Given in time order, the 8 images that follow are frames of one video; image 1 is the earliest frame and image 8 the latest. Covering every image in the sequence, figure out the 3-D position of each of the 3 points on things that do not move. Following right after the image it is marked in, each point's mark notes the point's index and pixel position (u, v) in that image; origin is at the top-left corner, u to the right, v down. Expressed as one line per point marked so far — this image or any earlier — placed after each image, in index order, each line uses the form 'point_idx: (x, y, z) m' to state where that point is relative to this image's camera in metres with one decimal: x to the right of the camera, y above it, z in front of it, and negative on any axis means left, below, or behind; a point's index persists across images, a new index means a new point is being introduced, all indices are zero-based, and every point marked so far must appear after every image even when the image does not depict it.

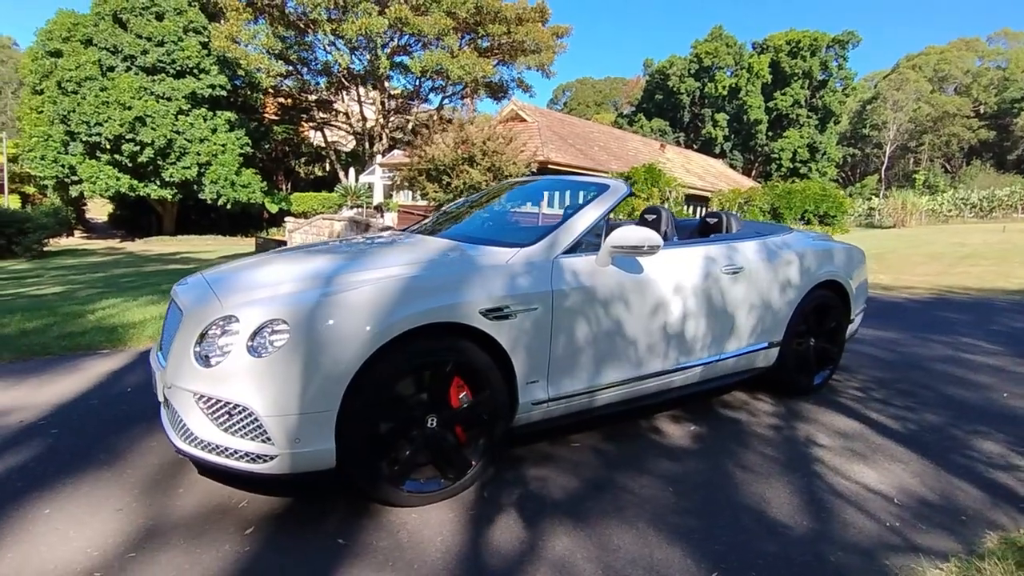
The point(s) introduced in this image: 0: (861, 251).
0: (+2.9, +0.3, +5.0) m
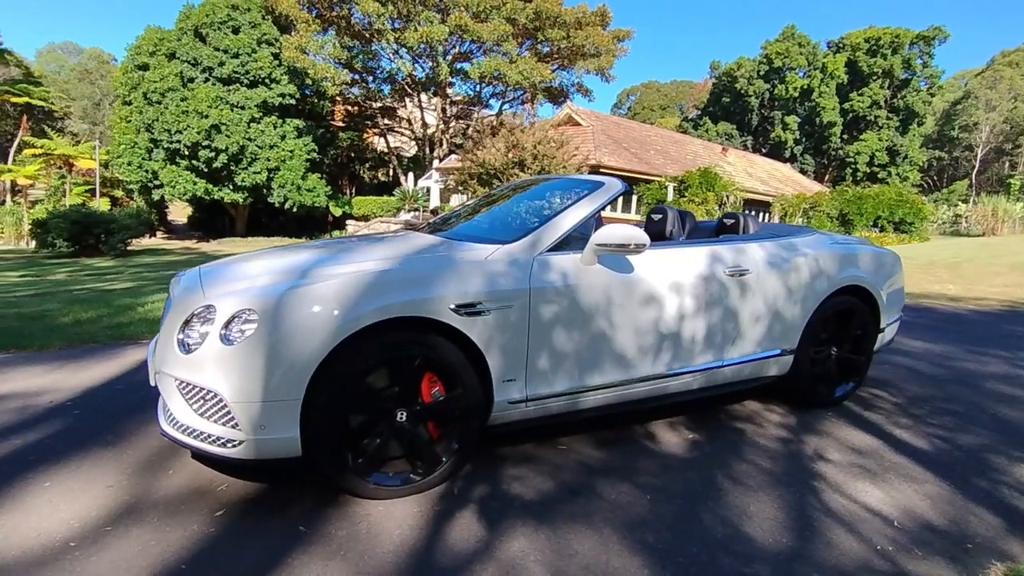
0: (+3.0, +0.3, +4.6) m
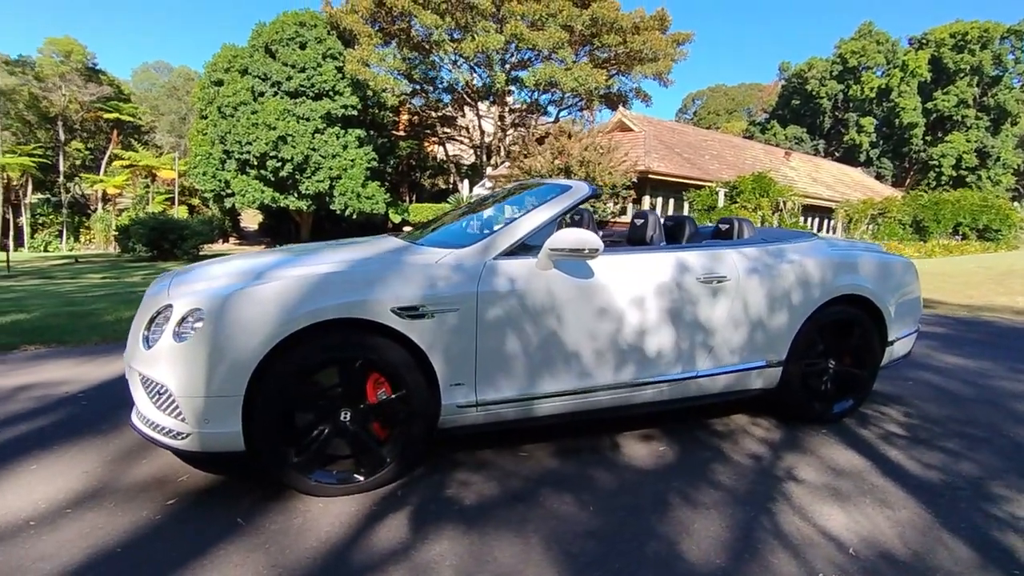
0: (+2.9, +0.2, +4.3) m
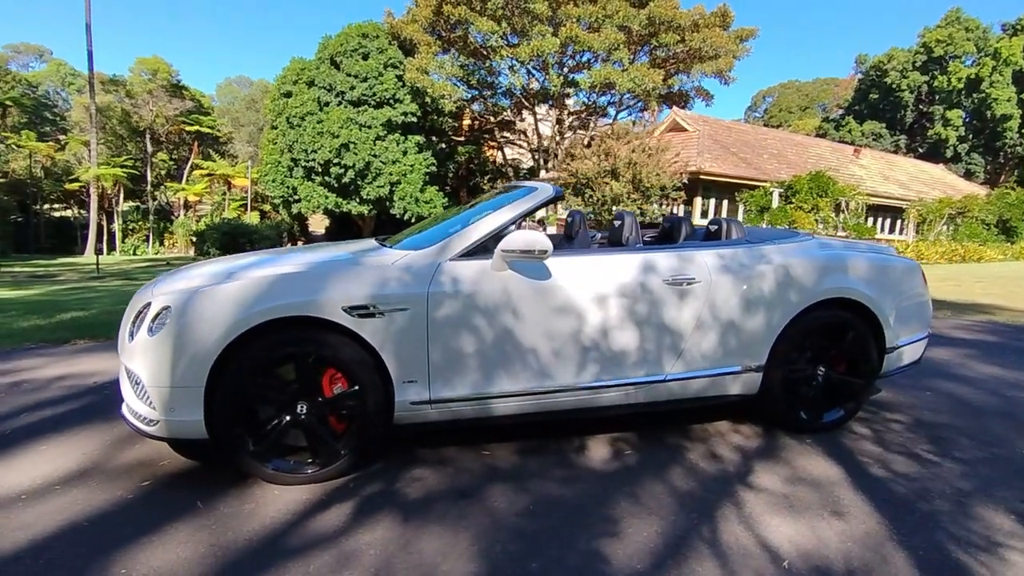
0: (+2.7, +0.2, +4.1) m
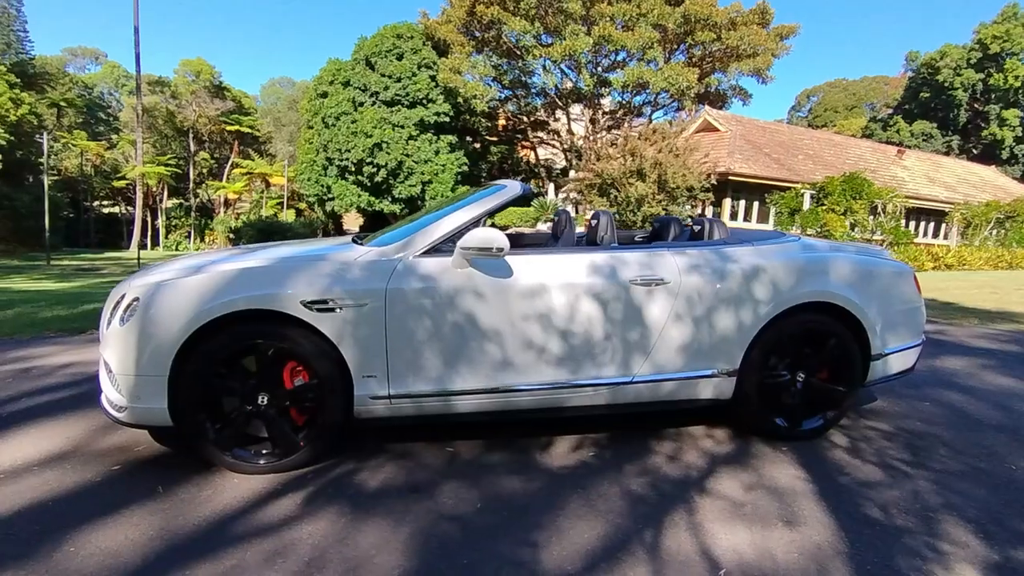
0: (+2.5, +0.1, +3.9) m
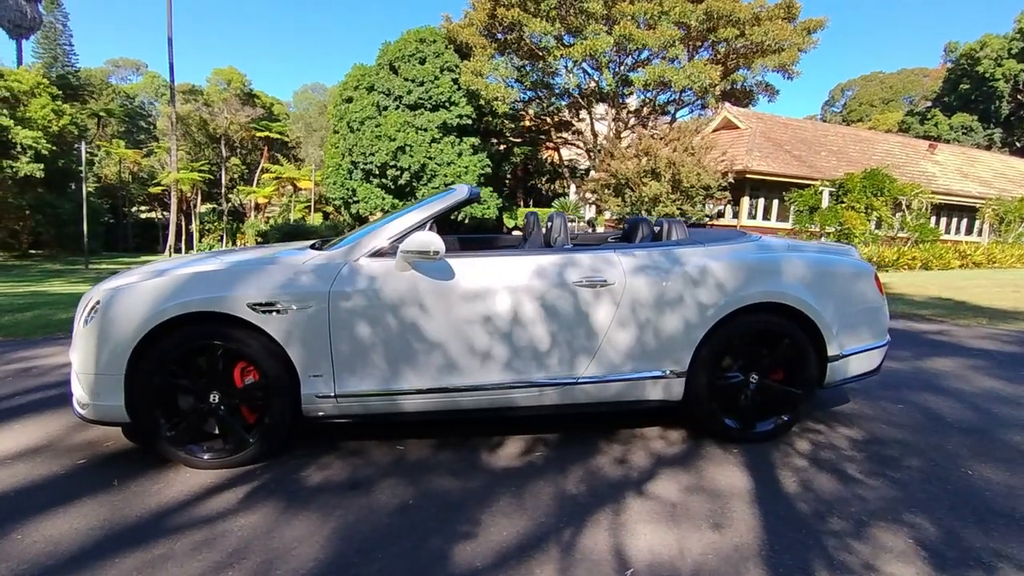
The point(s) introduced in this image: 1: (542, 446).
0: (+2.2, +0.1, +3.8) m
1: (+0.2, -1.0, +3.7) m
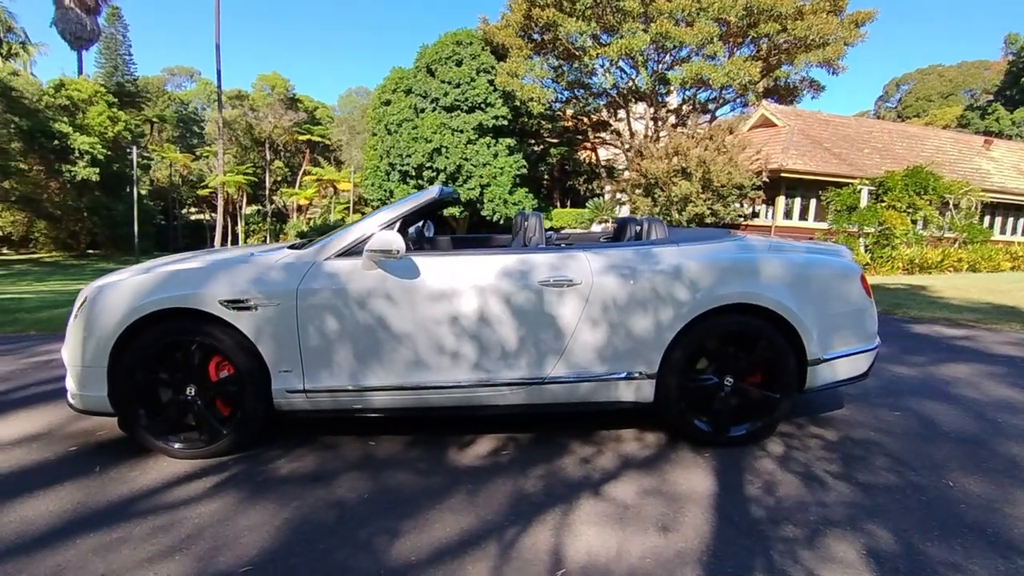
0: (+2.1, +0.1, +3.7) m
1: (0.0, -1.0, +3.7) m
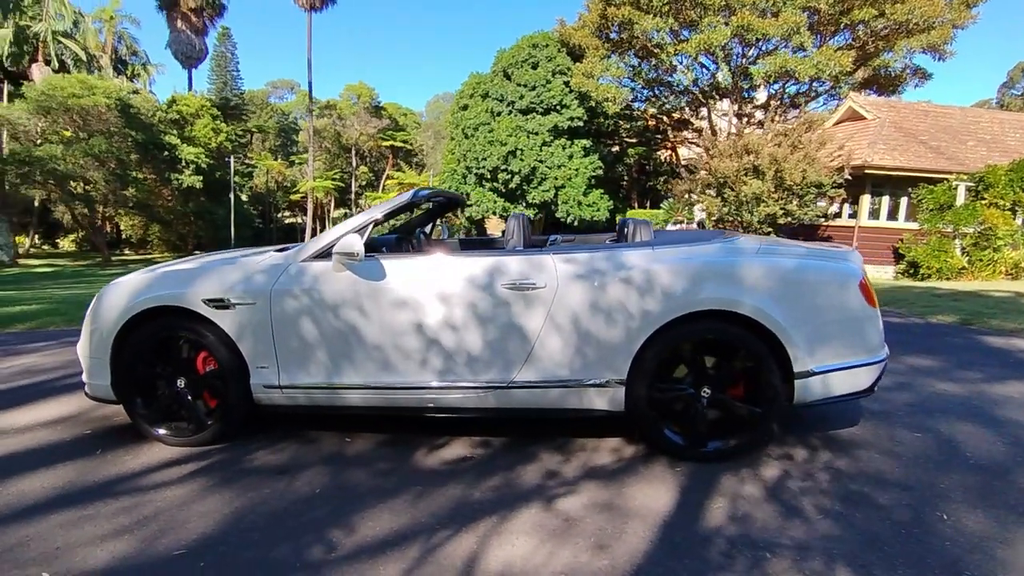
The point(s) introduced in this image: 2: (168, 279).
0: (+1.9, +0.1, +3.4) m
1: (-0.2, -1.0, +3.6) m
2: (-2.1, +0.1, +3.7) m
